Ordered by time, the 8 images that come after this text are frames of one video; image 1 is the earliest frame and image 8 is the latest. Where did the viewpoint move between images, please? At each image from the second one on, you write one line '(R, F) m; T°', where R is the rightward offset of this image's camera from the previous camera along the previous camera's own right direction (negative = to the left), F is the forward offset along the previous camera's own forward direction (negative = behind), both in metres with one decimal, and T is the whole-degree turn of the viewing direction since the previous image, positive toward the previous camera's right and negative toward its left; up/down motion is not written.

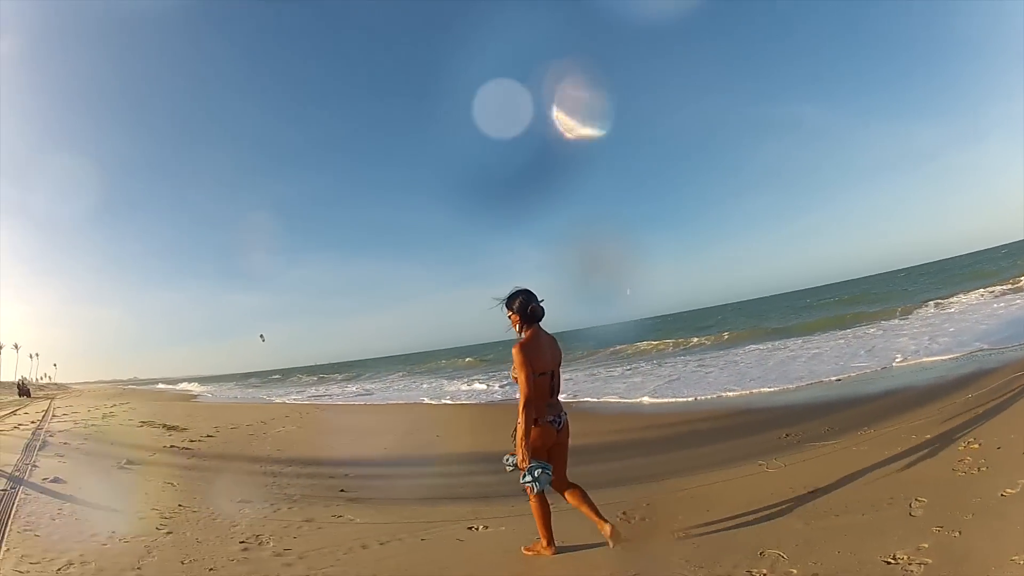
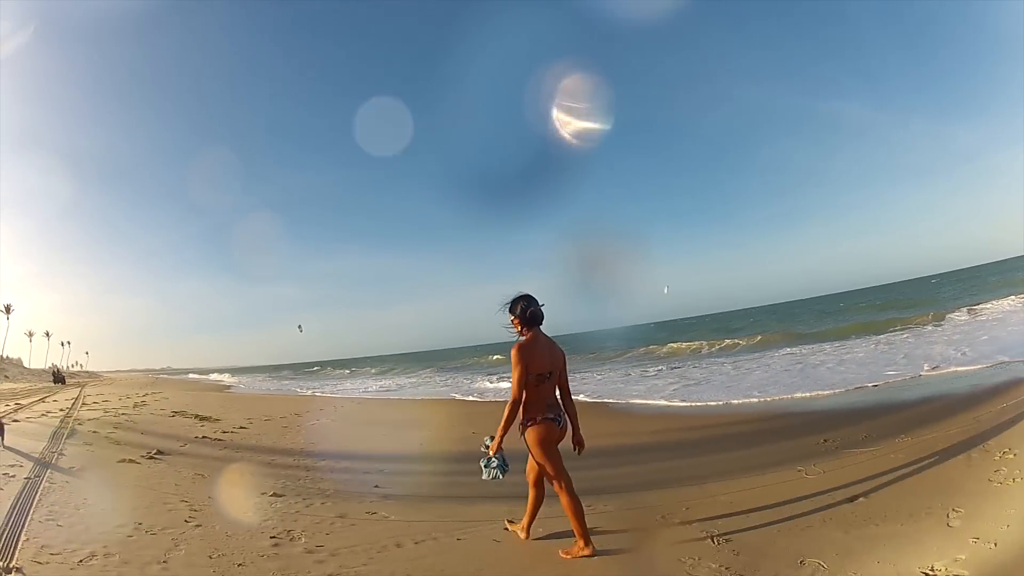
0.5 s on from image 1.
(-0.4, +0.2) m; -1°
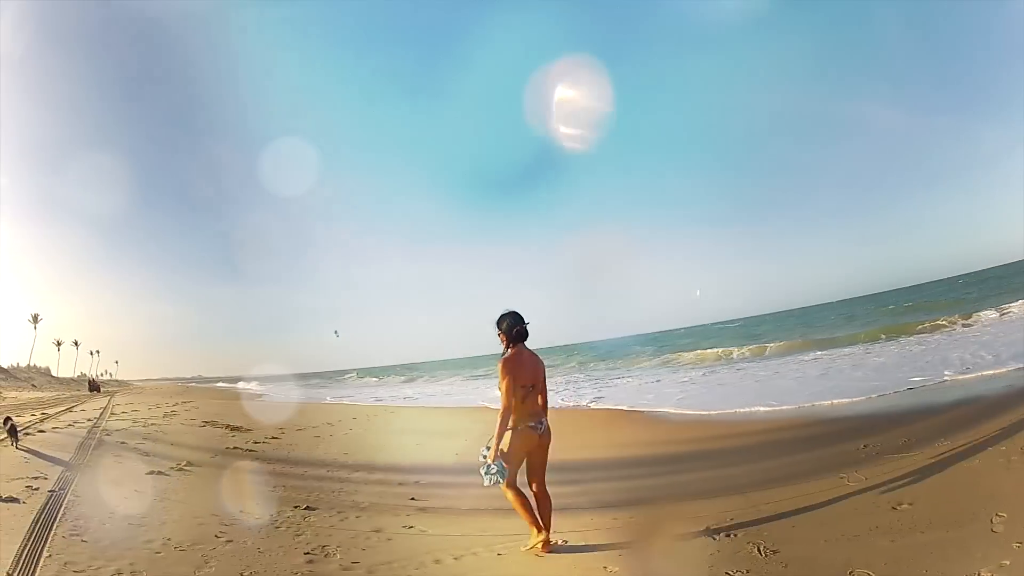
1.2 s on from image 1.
(-0.4, +0.2) m; 0°
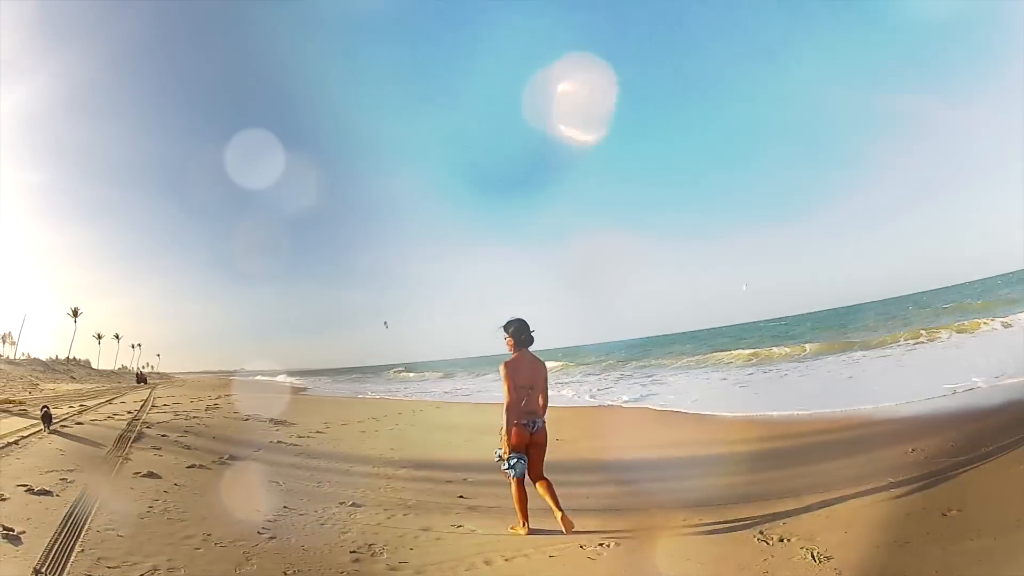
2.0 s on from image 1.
(-0.5, +0.2) m; 0°
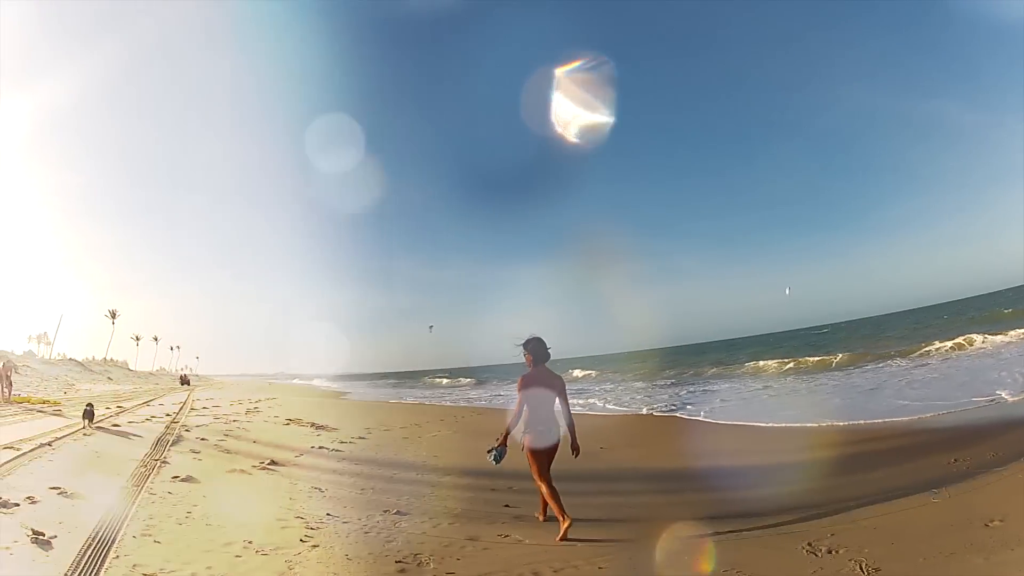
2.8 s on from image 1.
(-0.5, +0.1) m; 0°
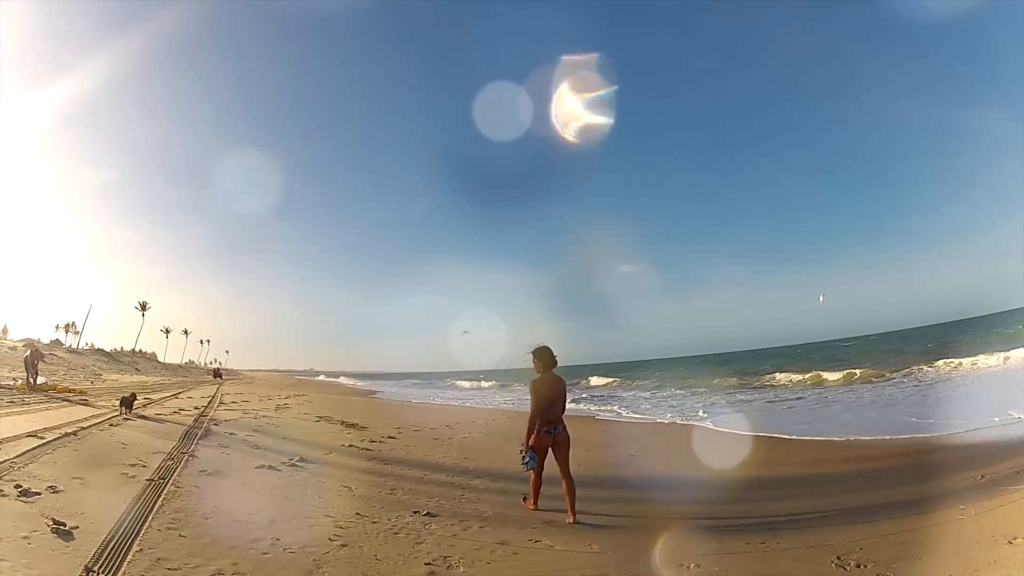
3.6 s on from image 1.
(-0.3, 0.0) m; 0°
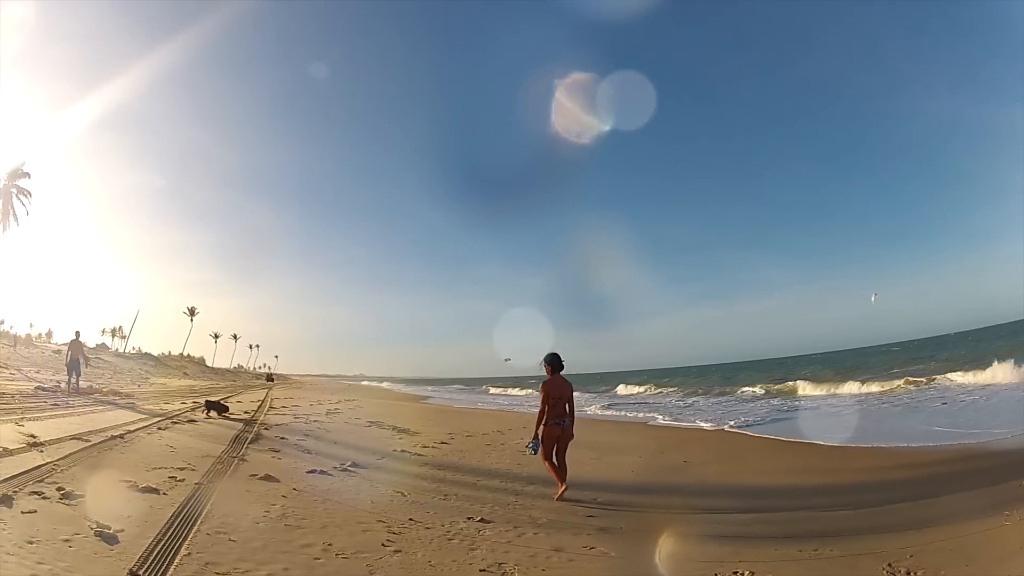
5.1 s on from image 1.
(-0.5, 0.0) m; 0°
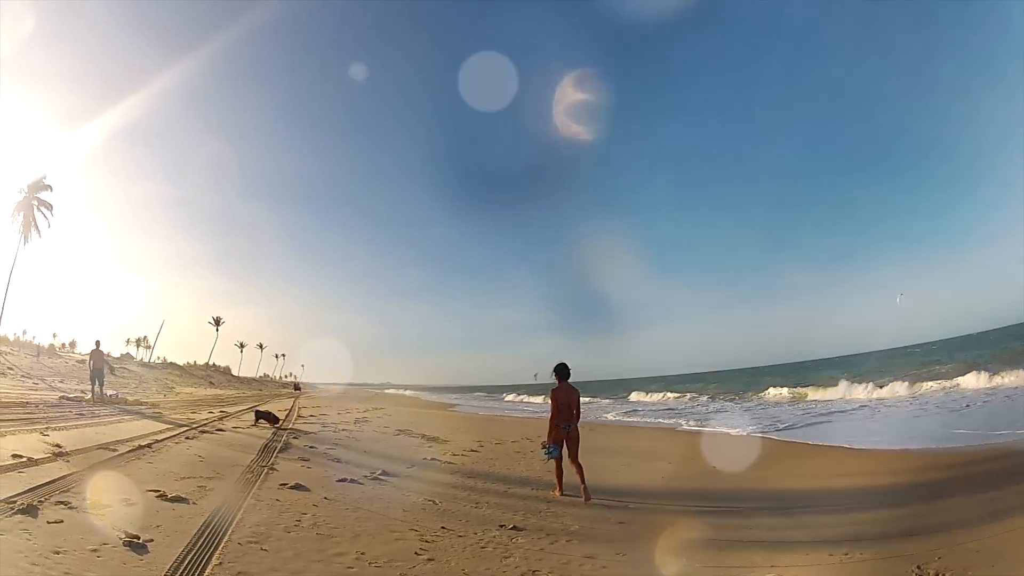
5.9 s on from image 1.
(-0.3, 0.0) m; 0°
